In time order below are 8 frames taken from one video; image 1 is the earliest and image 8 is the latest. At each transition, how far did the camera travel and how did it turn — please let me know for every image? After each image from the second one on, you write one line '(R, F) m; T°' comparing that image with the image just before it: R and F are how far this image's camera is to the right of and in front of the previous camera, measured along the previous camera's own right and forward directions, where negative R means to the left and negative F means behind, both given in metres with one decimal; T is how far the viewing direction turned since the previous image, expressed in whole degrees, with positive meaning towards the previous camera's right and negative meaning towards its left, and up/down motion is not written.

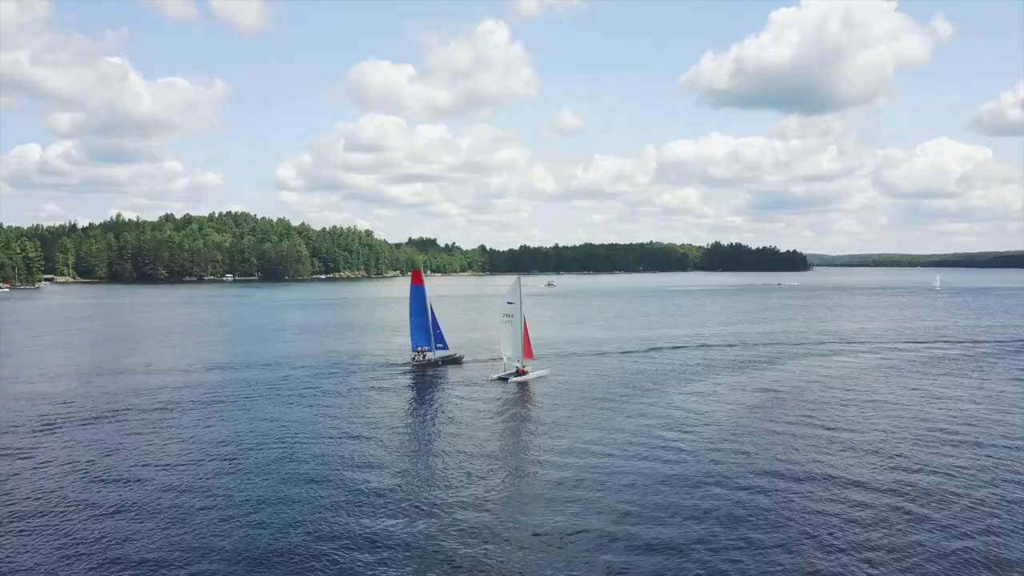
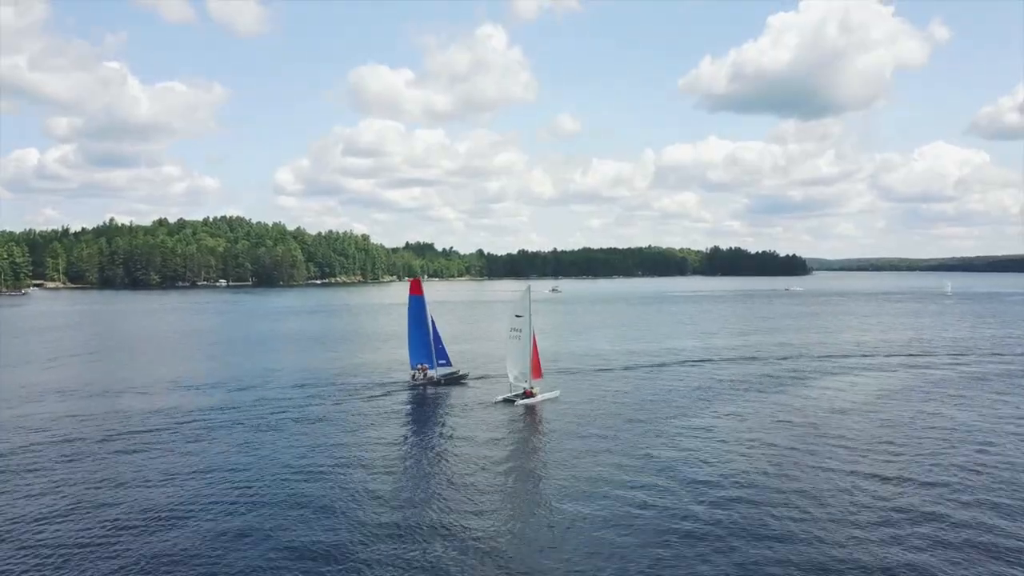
(+0.1, +4.1) m; 0°
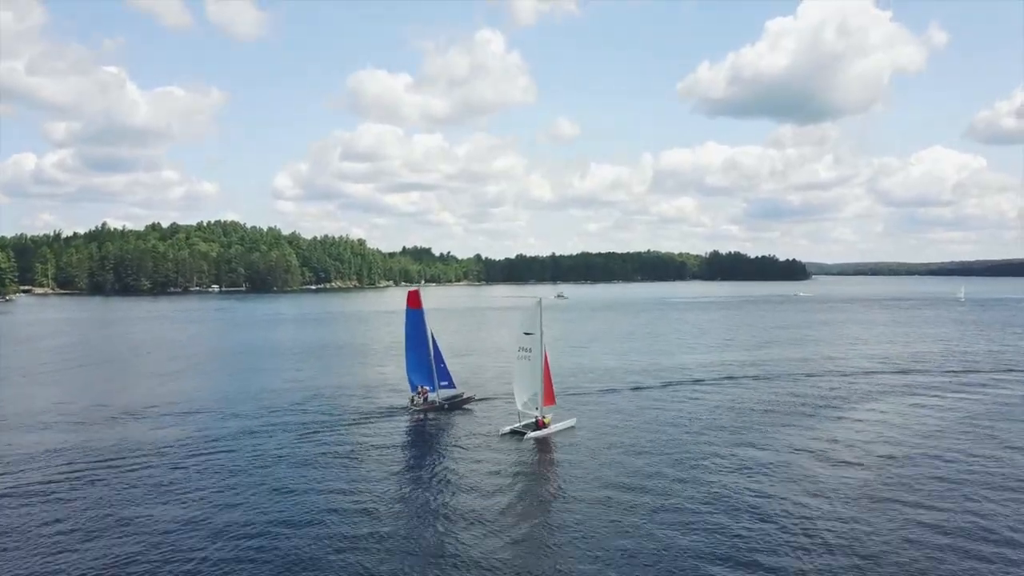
(0.0, +4.6) m; 0°
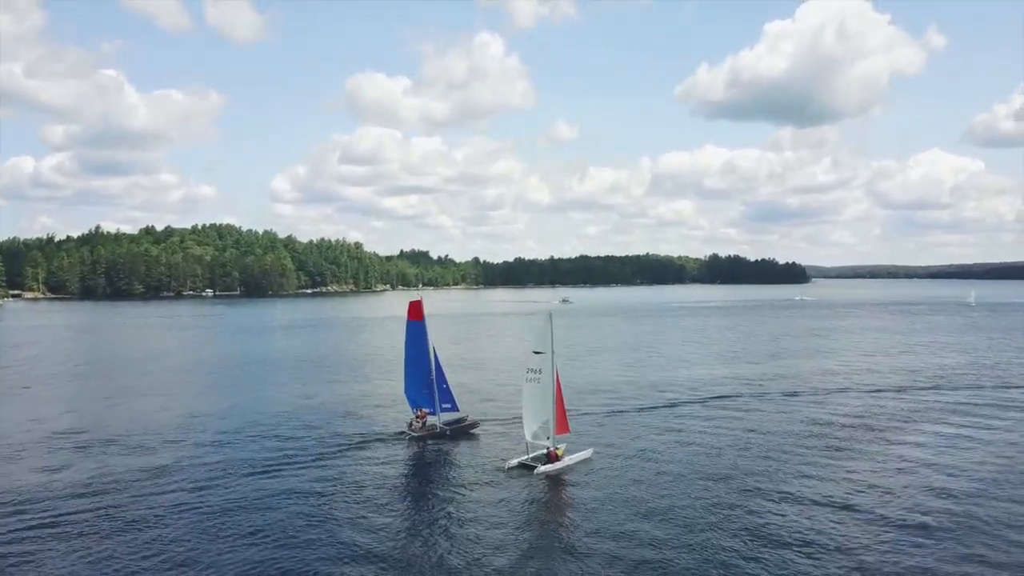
(+0.1, +3.8) m; 0°
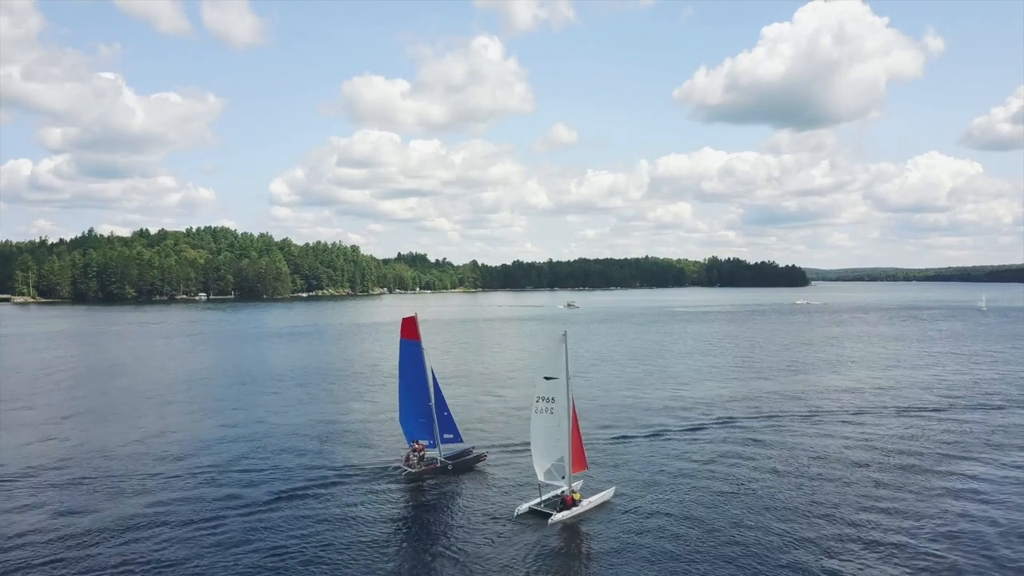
(0.0, +3.8) m; 0°
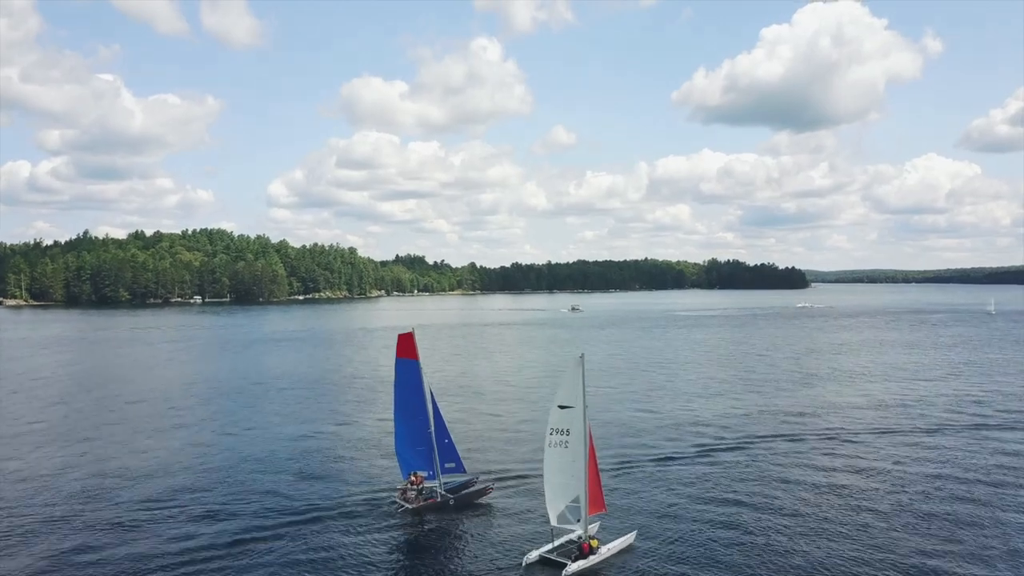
(0.0, +2.9) m; 0°
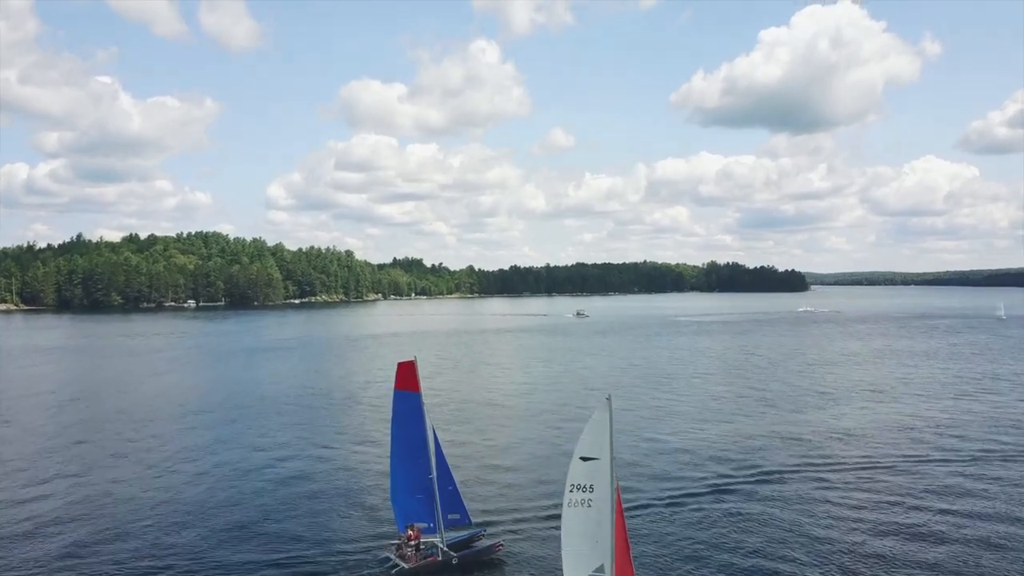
(+0.1, +3.4) m; 0°
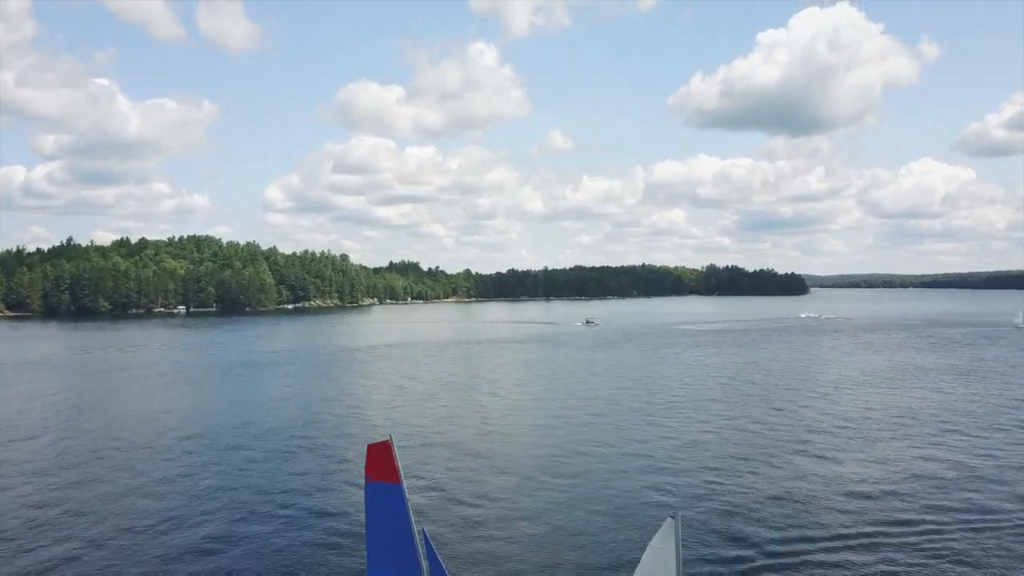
(0.0, +5.4) m; 0°
